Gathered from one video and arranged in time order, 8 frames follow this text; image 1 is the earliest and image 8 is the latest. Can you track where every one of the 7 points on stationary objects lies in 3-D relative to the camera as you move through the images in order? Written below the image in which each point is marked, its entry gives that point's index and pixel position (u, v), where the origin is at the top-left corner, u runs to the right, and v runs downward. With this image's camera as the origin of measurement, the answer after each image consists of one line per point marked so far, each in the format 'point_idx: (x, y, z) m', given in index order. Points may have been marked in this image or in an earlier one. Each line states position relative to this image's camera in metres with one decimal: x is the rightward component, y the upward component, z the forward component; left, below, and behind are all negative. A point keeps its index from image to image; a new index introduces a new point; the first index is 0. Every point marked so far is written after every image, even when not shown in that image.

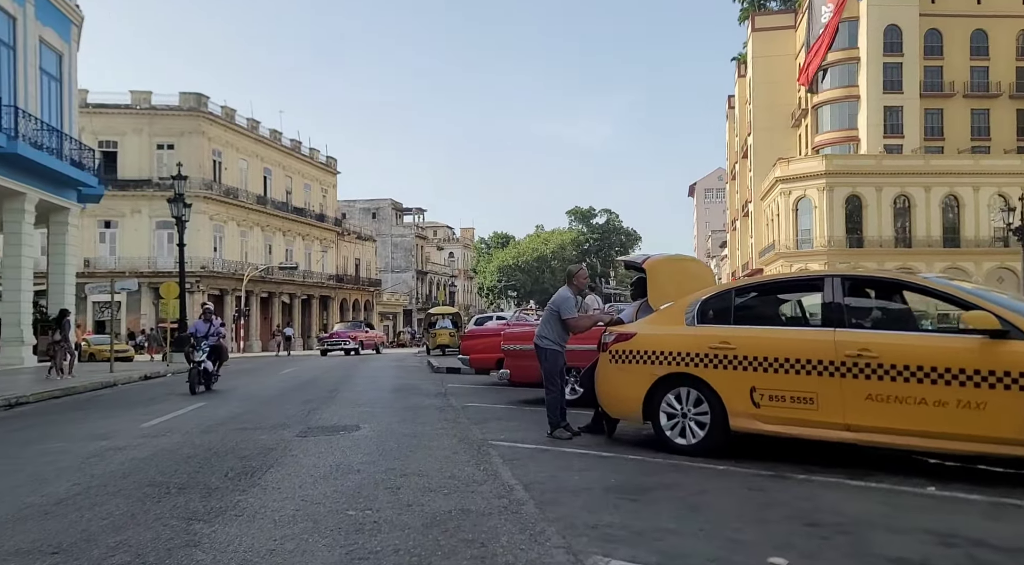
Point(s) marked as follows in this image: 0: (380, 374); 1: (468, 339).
0: (-3.2, -2.2, +17.8) m
1: (-0.8, -1.1, +14.4) m
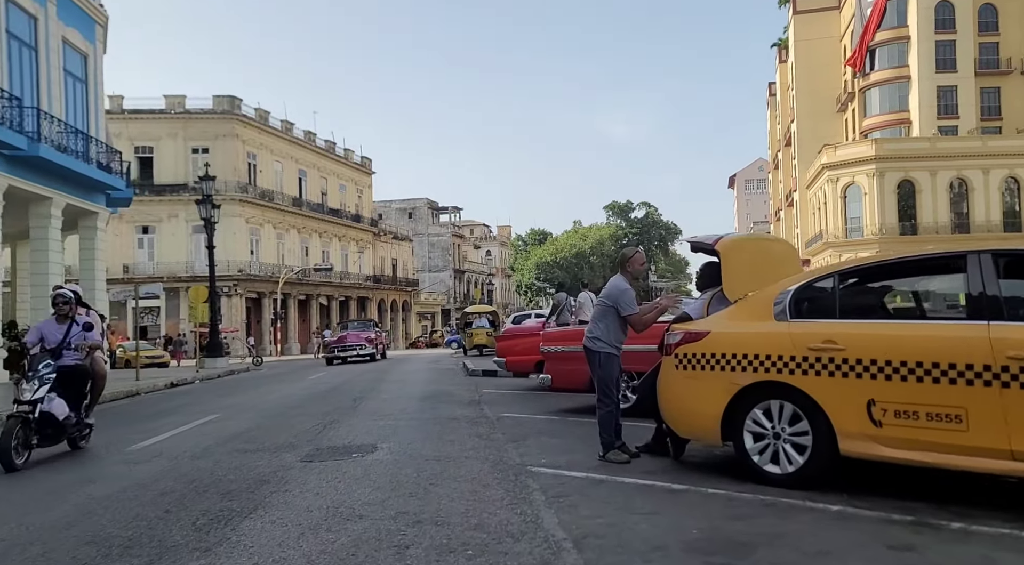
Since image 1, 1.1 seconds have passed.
0: (-2.3, -2.2, +16.6) m
1: (-0.1, -1.0, +13.2) m
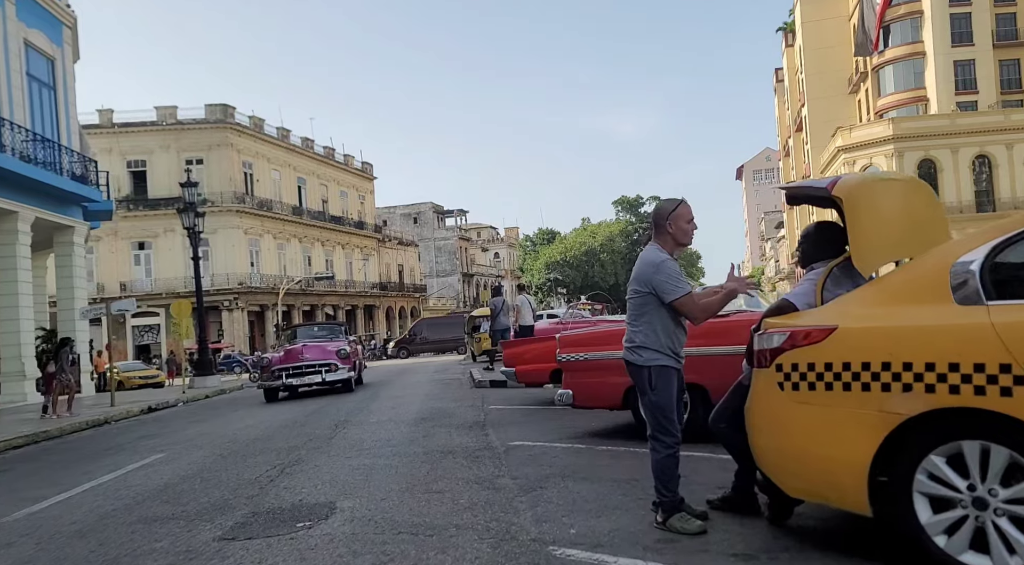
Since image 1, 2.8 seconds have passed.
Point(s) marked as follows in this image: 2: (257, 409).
0: (-2.0, -2.2, +14.6) m
1: (0.0, -0.9, +11.1) m
2: (-5.1, -2.6, +14.9) m
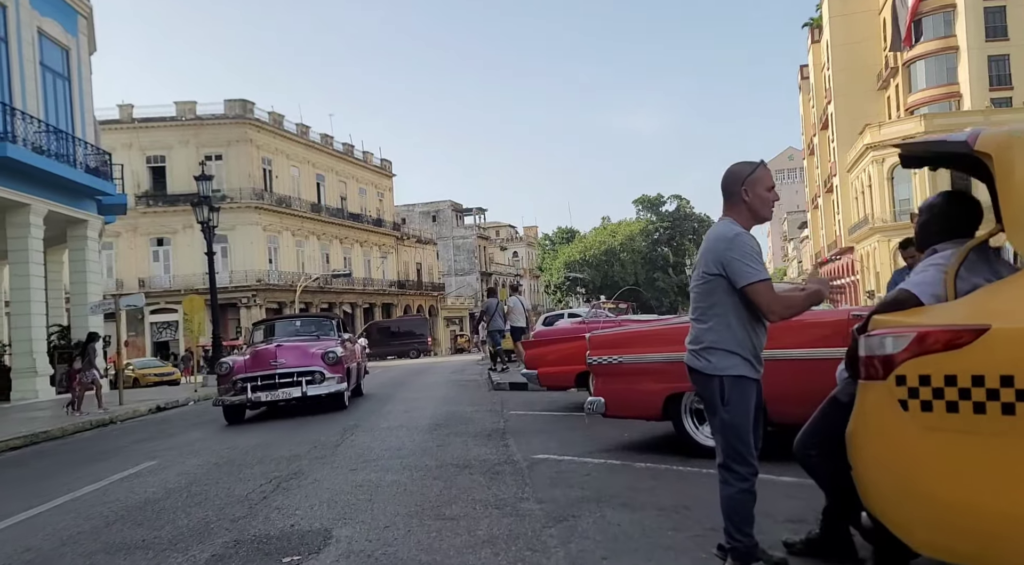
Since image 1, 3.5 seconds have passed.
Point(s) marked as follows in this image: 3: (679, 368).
0: (-1.6, -2.1, +13.8) m
1: (+0.3, -0.9, +10.3) m
2: (-4.7, -2.5, +14.3) m
3: (+1.3, -0.7, +6.1) m
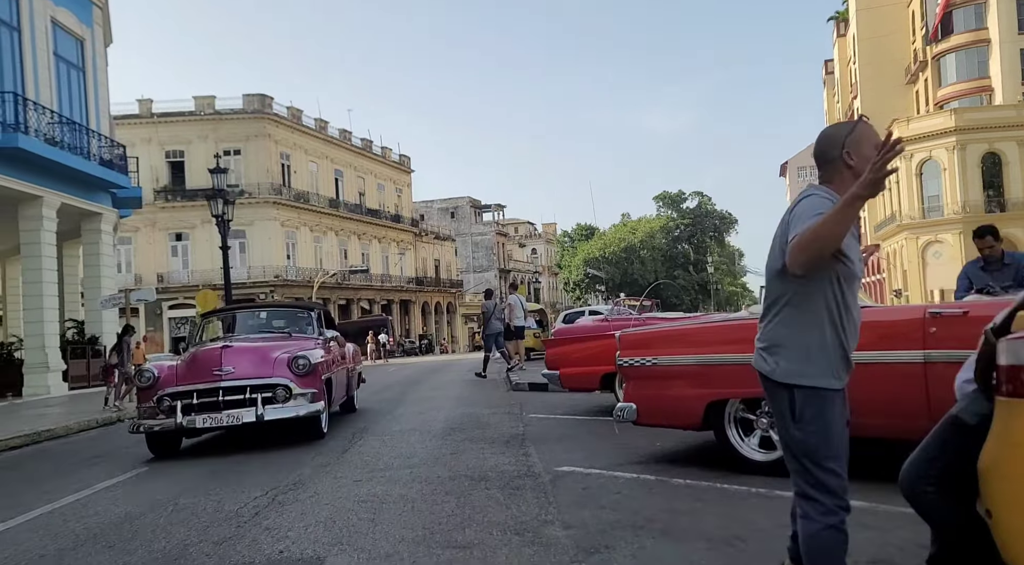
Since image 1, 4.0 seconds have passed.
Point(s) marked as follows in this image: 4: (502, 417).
0: (-1.3, -2.0, +13.2) m
1: (+0.6, -0.8, +9.7) m
2: (-4.4, -2.4, +13.7) m
3: (+1.5, -0.7, +5.4) m
4: (-0.1, -1.7, +9.6) m
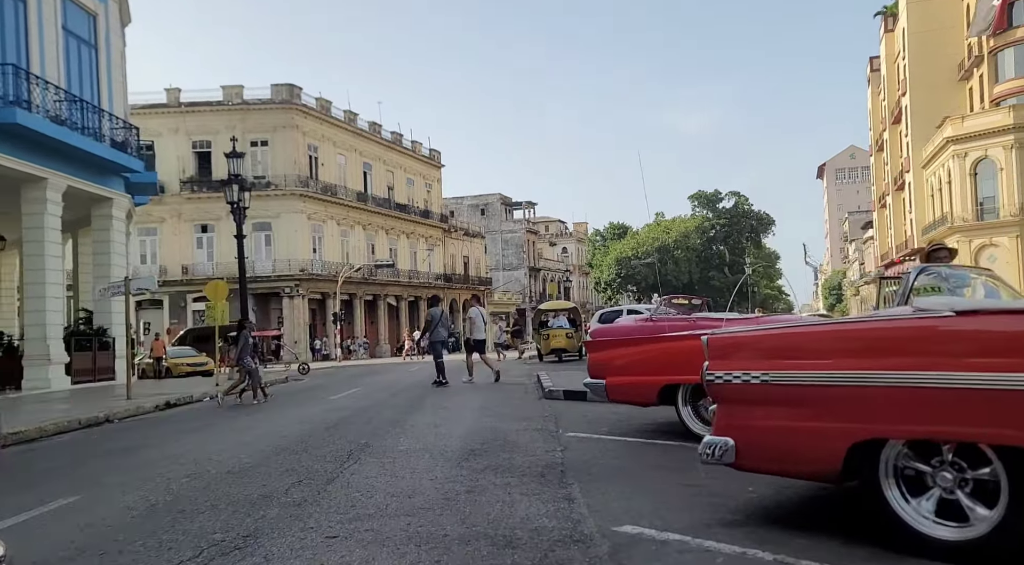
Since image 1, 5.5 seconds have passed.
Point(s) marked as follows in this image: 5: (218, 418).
0: (-0.8, -1.9, +11.5) m
1: (+1.0, -0.7, +7.9) m
2: (-3.8, -2.1, +12.1) m
3: (+1.7, -0.5, +3.6) m
4: (+0.2, -1.6, +7.8) m
5: (-5.2, -2.4, +13.2) m
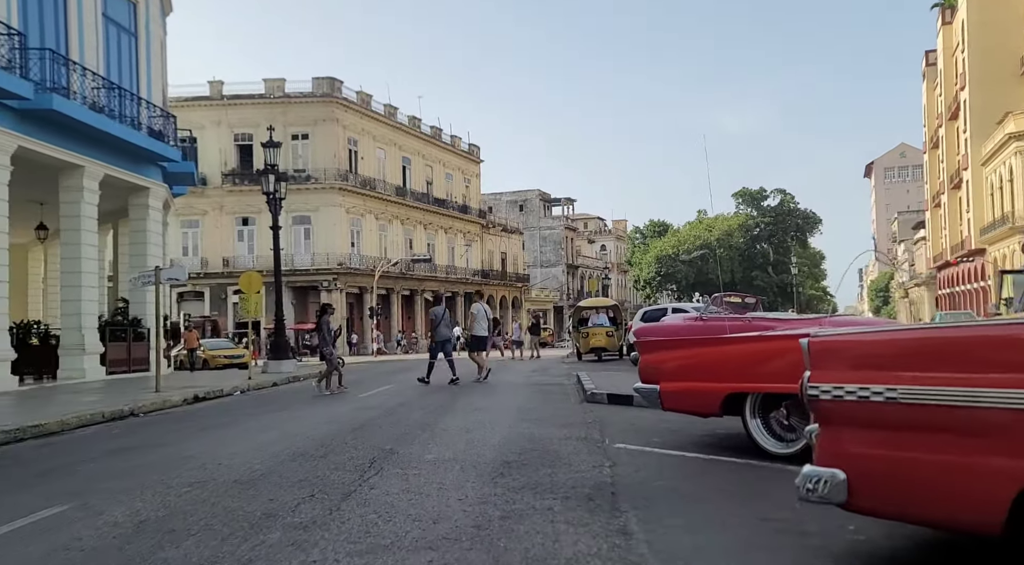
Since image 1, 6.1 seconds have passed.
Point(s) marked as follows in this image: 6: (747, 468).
0: (-0.2, -1.8, +10.7) m
1: (+1.4, -0.6, +7.0) m
2: (-3.2, -2.0, +11.5) m
3: (+1.9, -0.5, +2.7) m
4: (+0.6, -1.5, +6.9) m
5: (-4.5, -2.2, +12.6) m
6: (+1.8, -1.5, +5.8) m
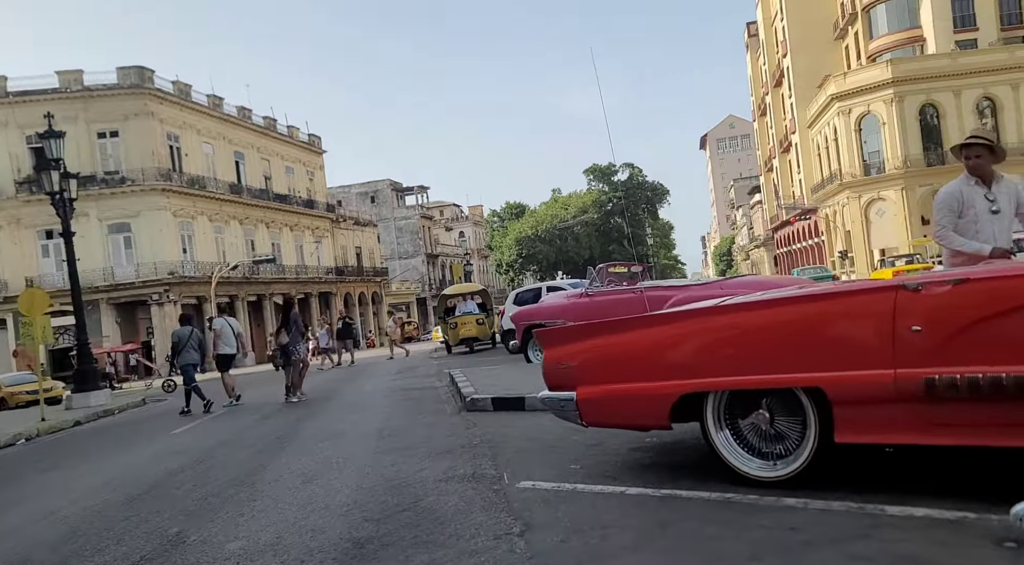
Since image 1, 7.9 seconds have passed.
0: (-1.8, -1.6, +8.3) m
1: (+0.4, -0.4, +4.9) m
2: (-4.9, -2.1, +8.5) m
3: (+1.7, -0.2, +0.7) m
4: (-0.3, -1.3, +4.7) m
5: (-6.3, -2.5, +9.3) m
6: (+1.1, -1.2, +3.8) m
